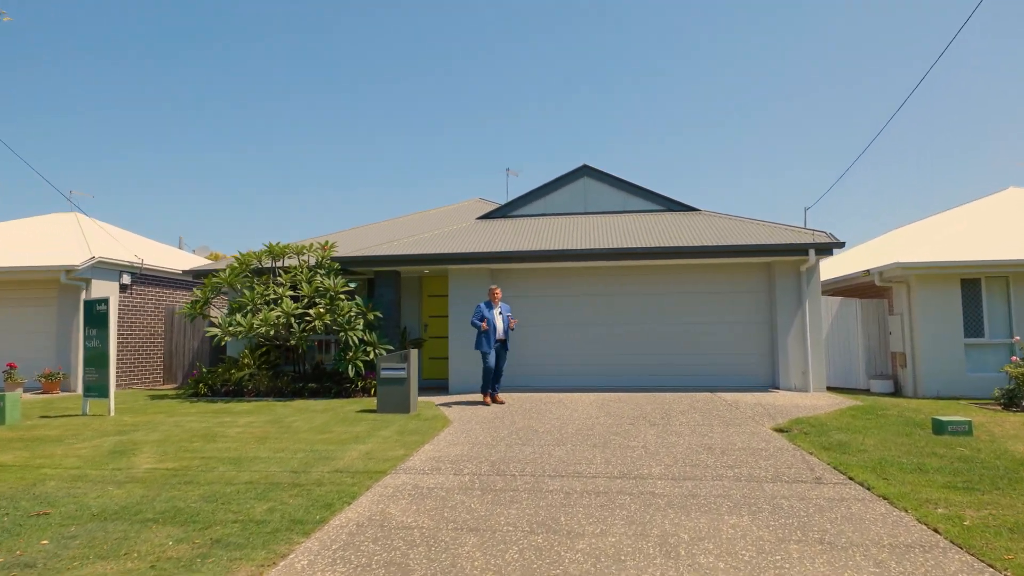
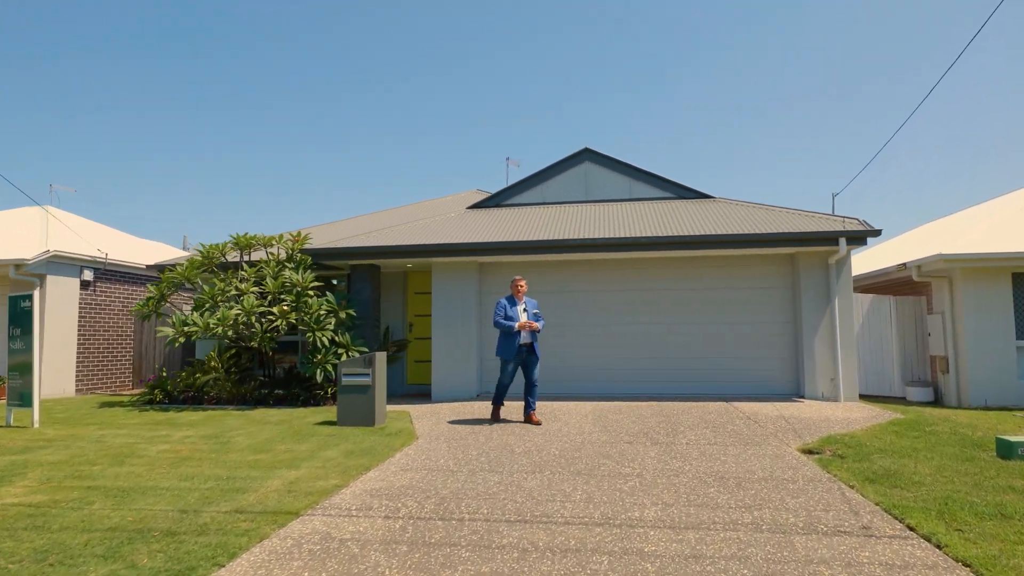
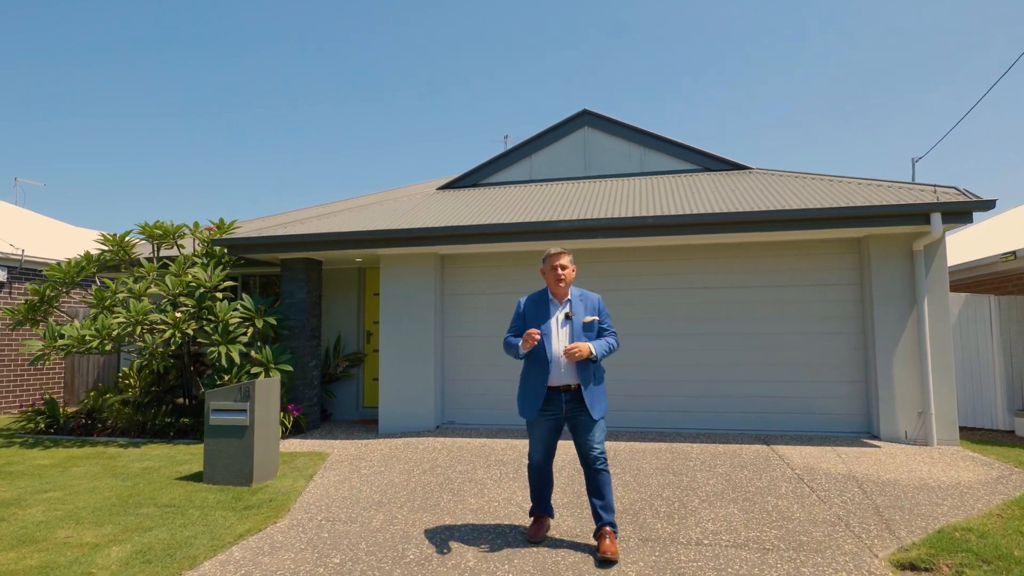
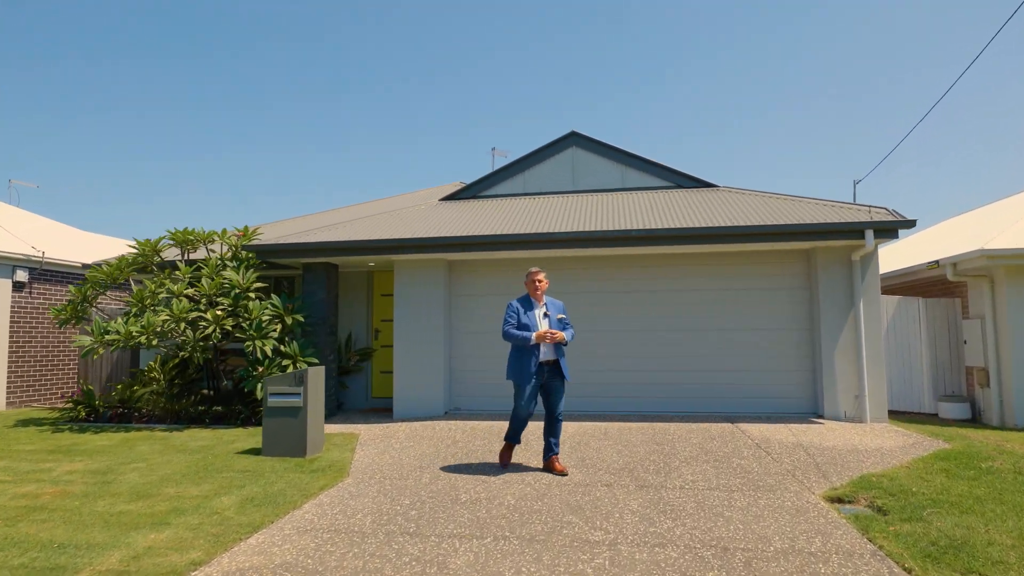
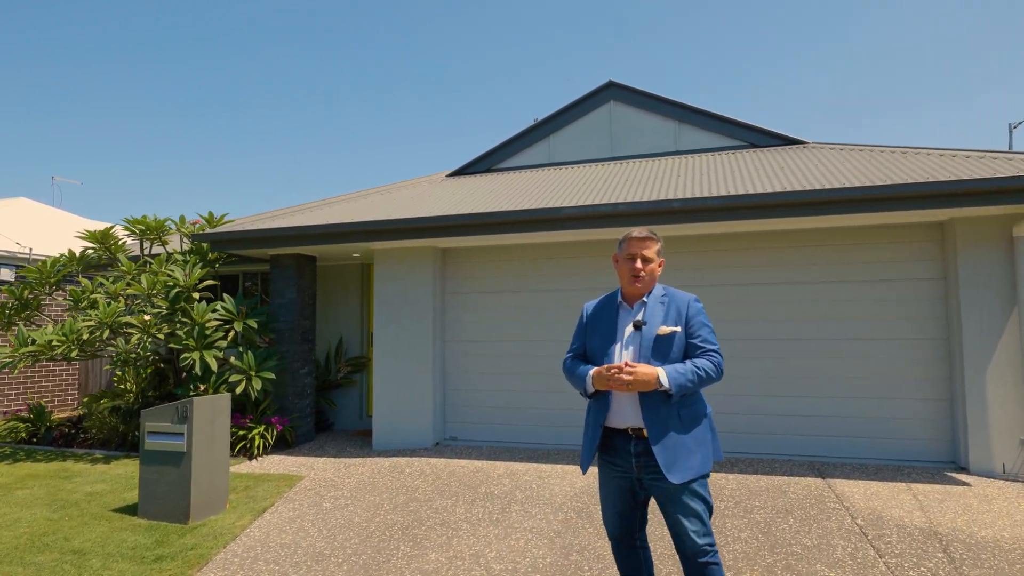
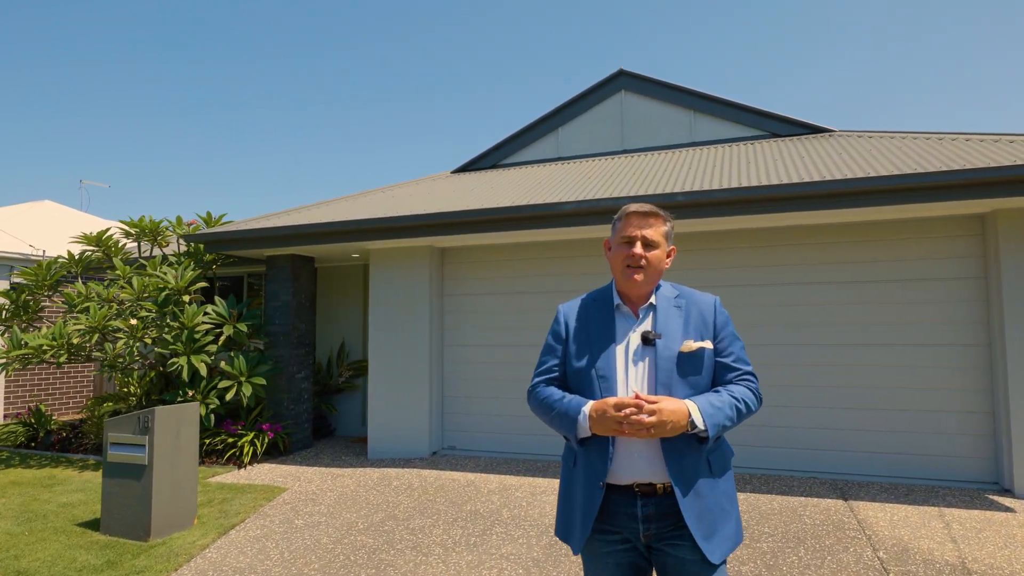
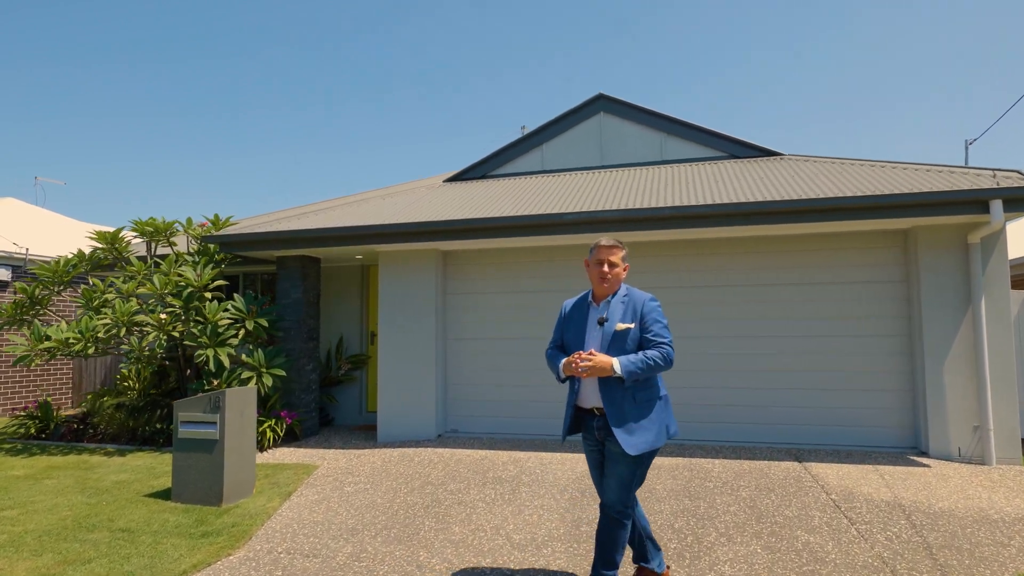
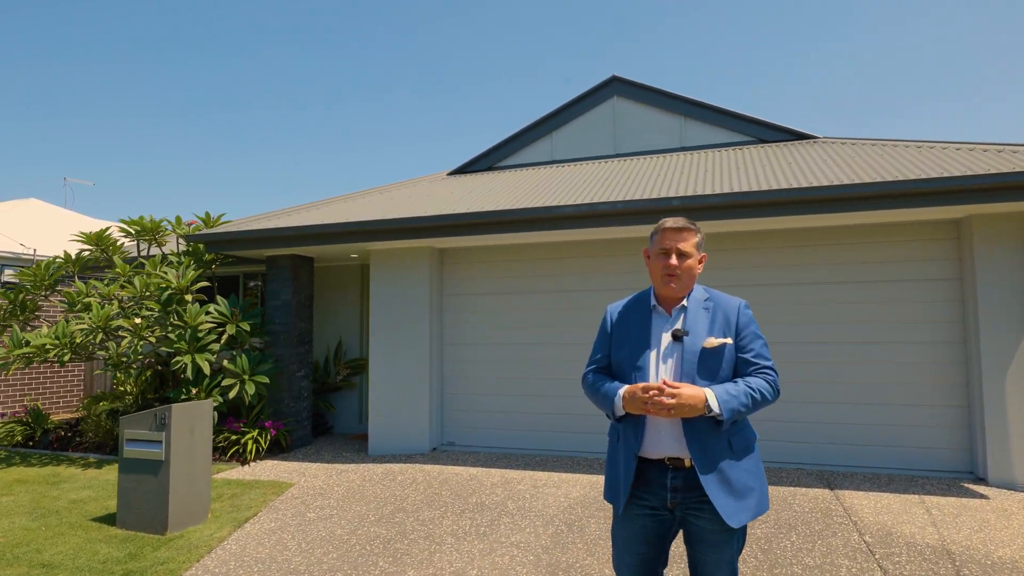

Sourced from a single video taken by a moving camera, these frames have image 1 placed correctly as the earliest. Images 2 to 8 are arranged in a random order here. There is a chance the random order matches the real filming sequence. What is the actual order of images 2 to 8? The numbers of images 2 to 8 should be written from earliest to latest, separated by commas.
2, 4, 3, 7, 5, 8, 6
